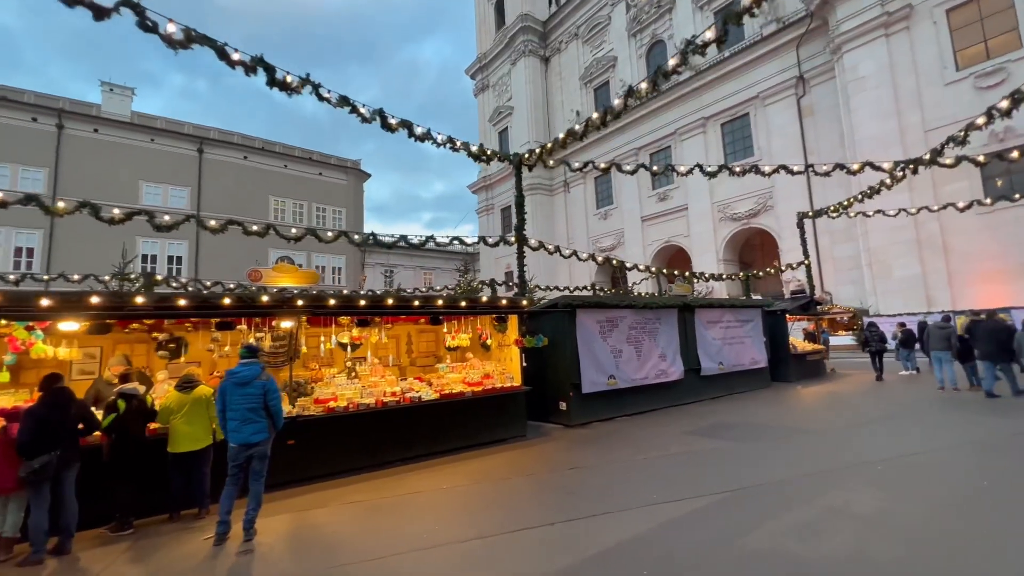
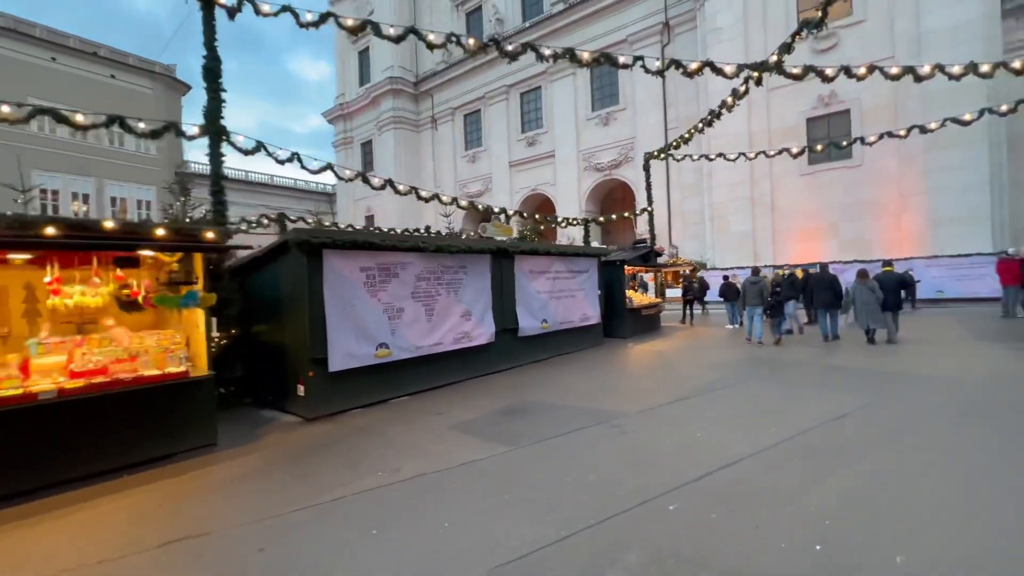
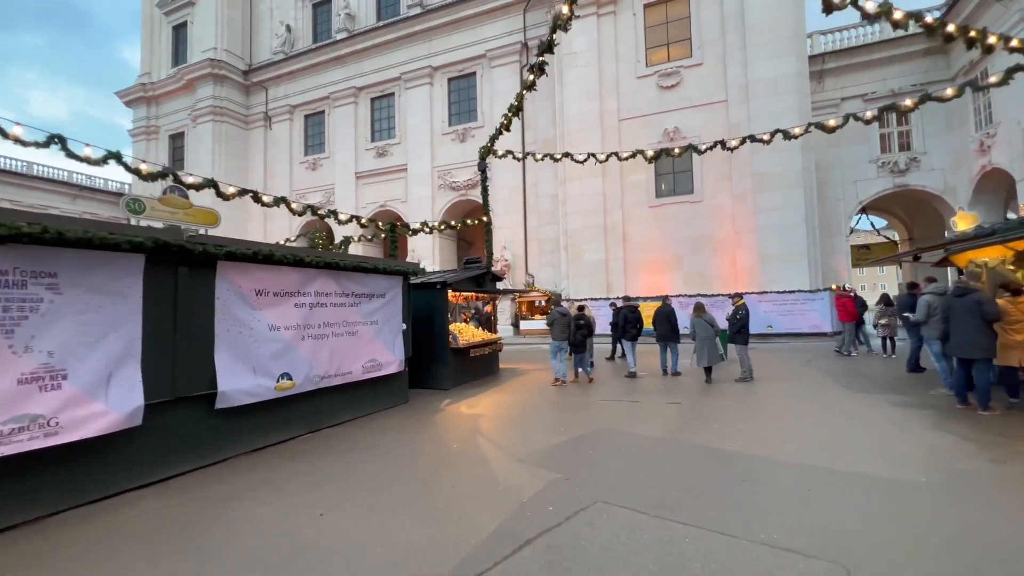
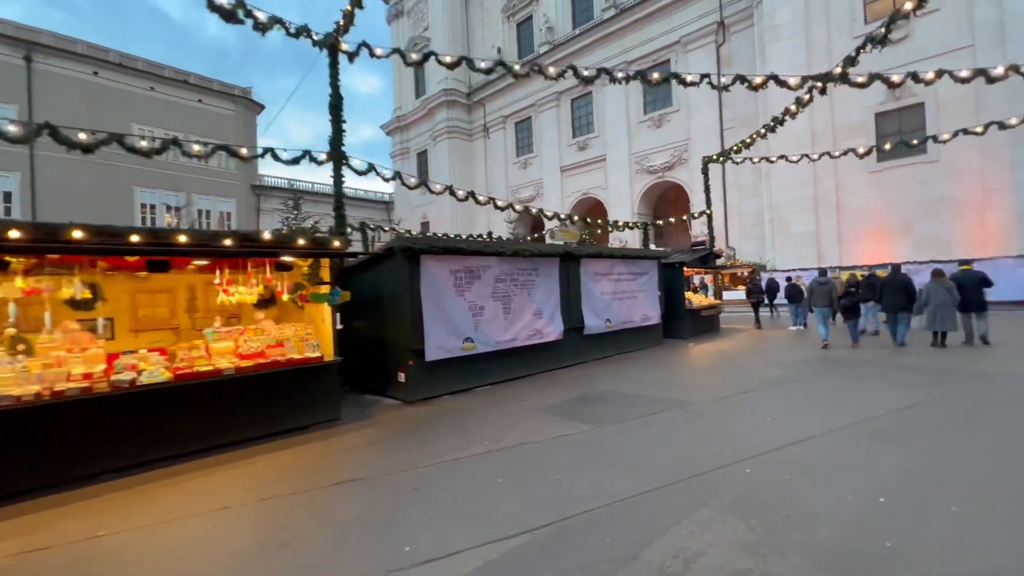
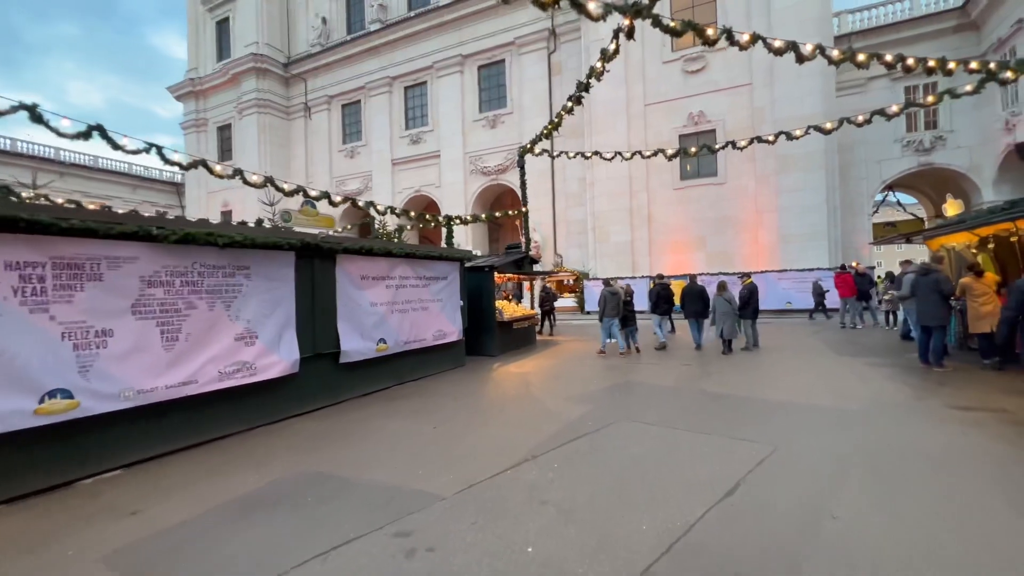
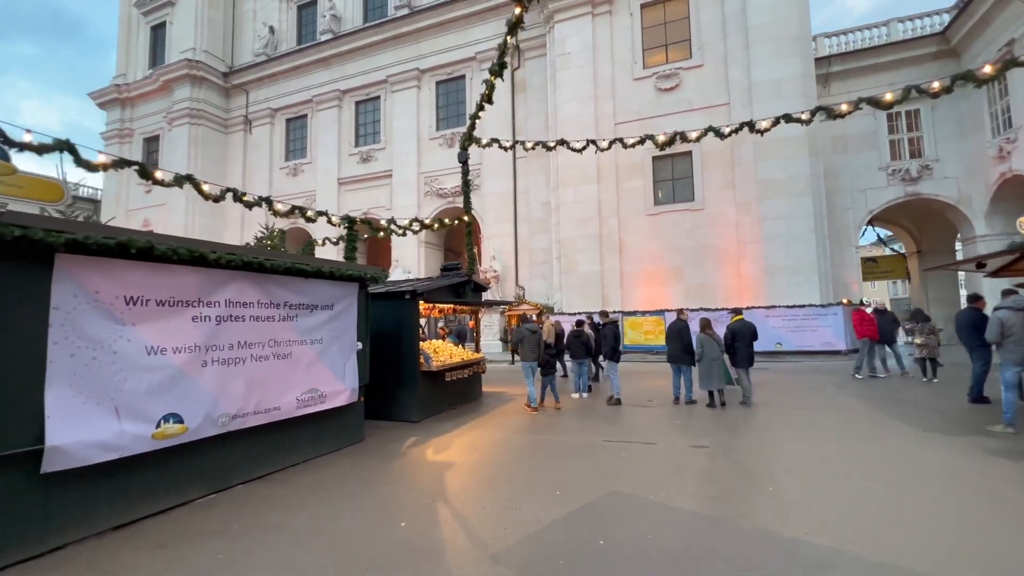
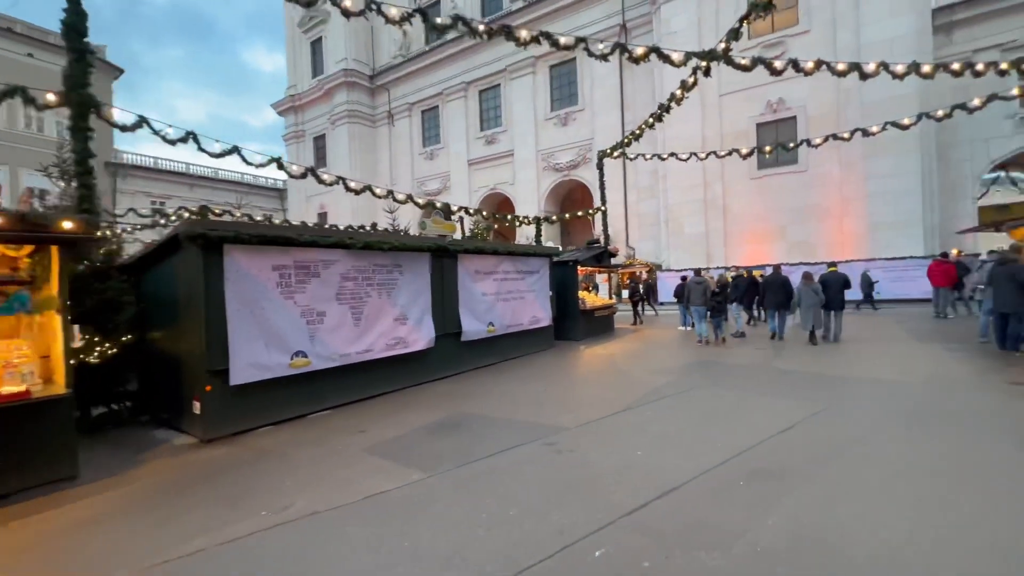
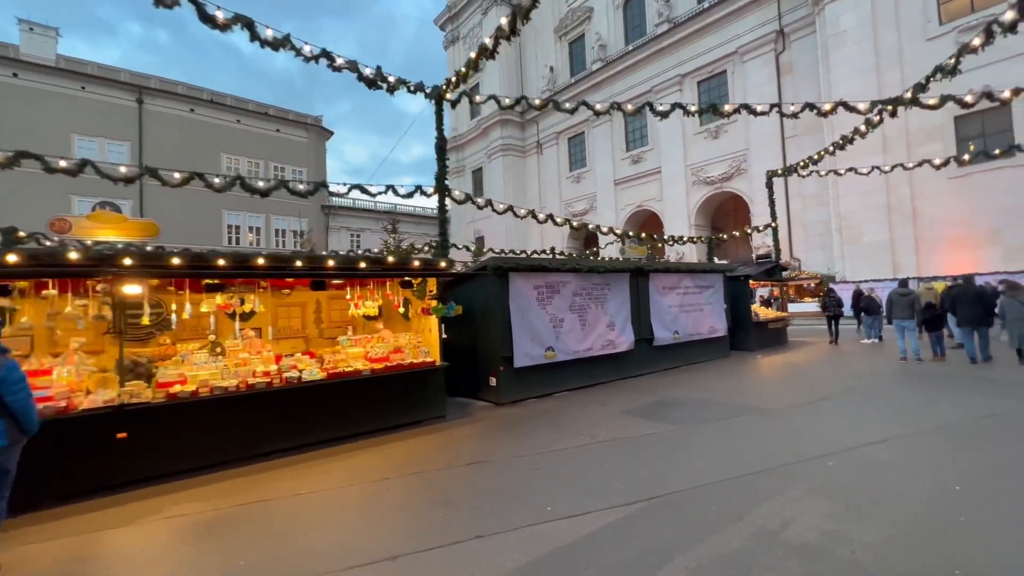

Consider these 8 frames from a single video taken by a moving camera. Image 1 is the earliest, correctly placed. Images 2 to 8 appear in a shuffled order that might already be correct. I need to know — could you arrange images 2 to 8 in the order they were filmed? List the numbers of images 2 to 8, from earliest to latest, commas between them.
8, 4, 2, 7, 5, 3, 6
